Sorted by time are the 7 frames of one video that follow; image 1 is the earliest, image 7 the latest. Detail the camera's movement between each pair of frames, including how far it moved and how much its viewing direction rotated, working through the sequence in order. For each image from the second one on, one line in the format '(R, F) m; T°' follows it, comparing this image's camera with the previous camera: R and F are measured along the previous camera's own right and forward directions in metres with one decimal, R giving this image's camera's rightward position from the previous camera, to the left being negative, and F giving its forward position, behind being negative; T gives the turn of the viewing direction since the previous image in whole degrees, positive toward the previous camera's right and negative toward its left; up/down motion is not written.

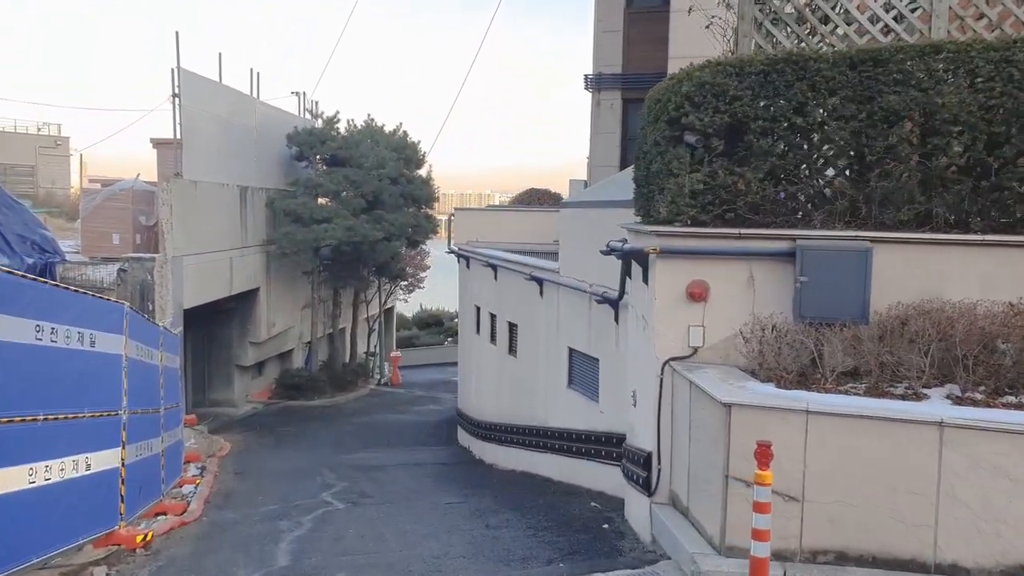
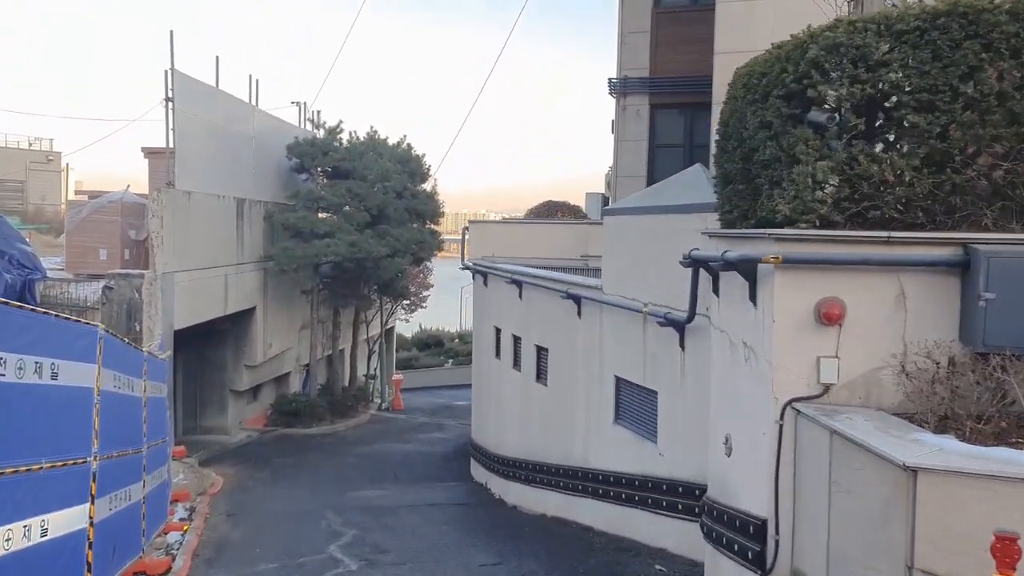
(-0.6, +1.5) m; 0°
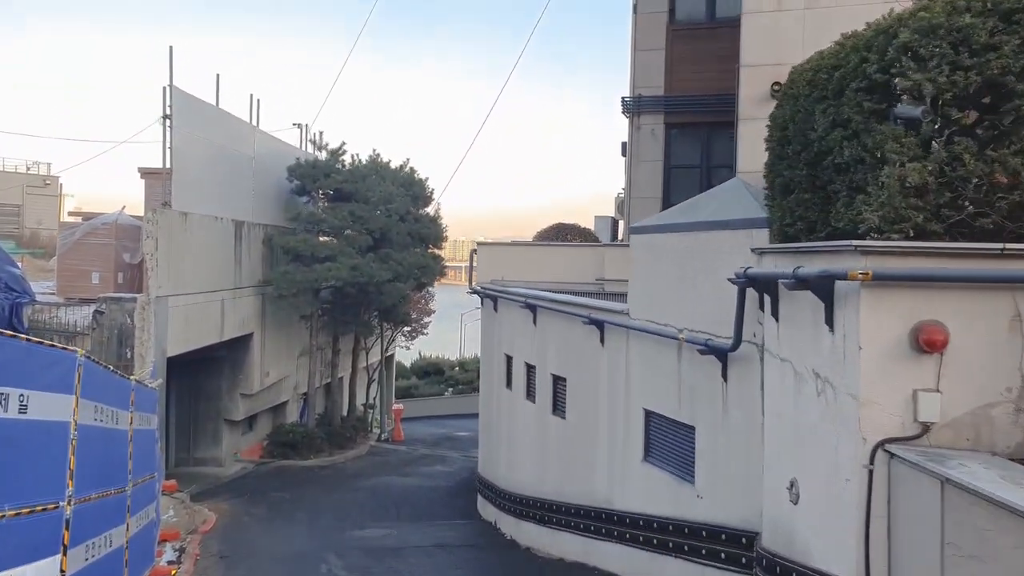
(-0.3, +0.8) m; 0°
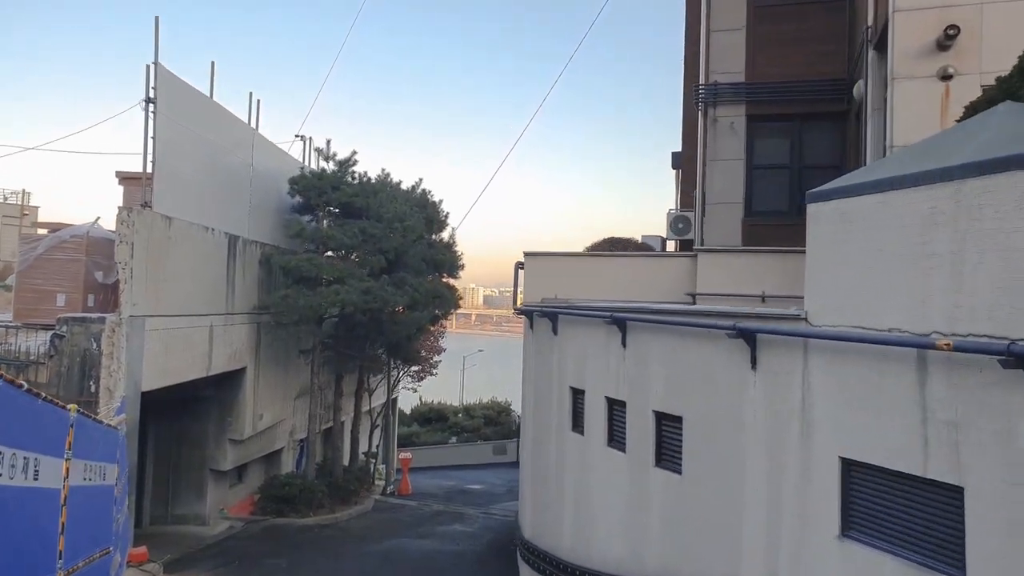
(-1.1, +3.1) m; +1°
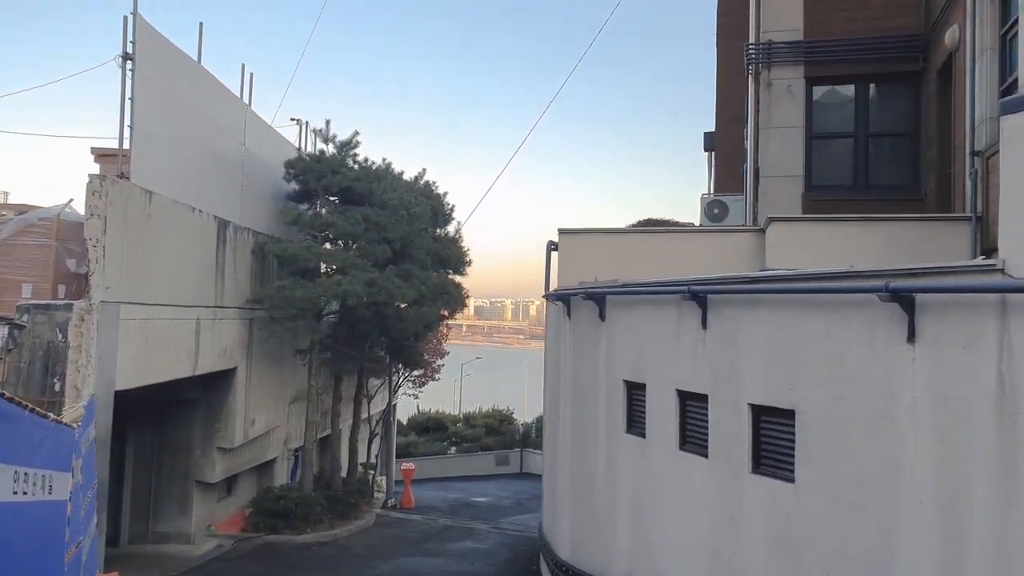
(-0.6, +1.8) m; +1°
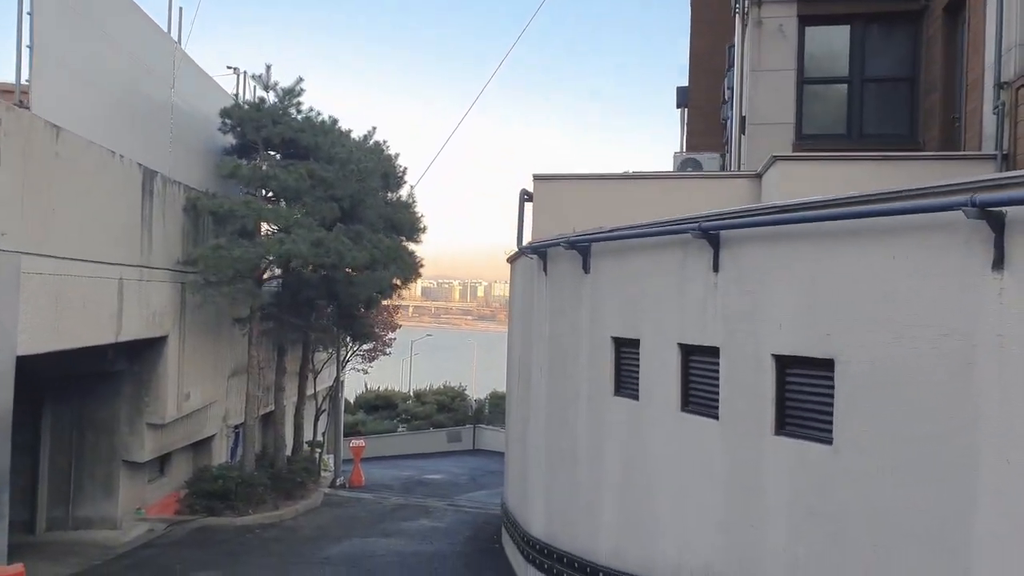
(-0.3, +1.2) m; +4°
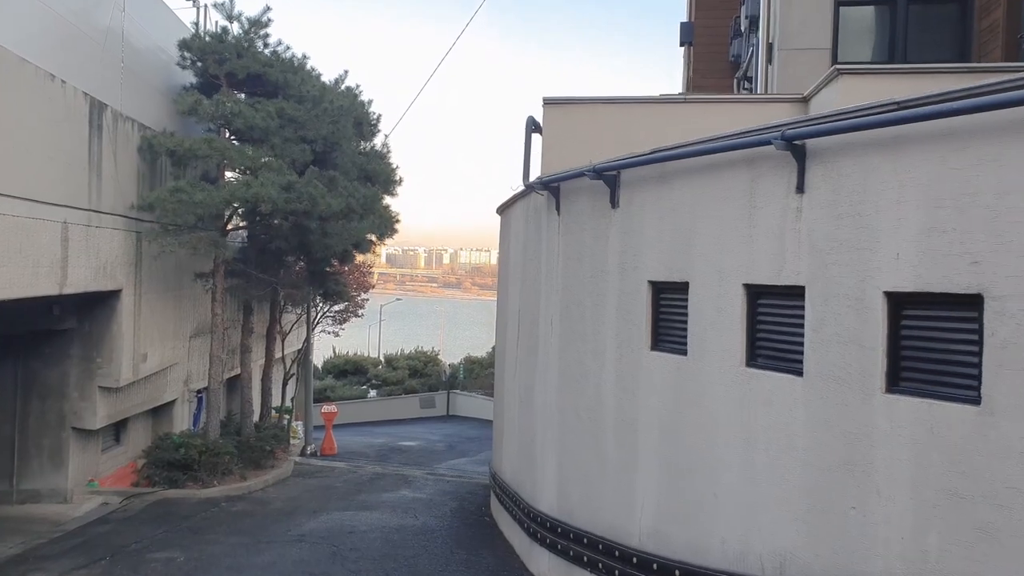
(-0.5, +1.4) m; +3°
